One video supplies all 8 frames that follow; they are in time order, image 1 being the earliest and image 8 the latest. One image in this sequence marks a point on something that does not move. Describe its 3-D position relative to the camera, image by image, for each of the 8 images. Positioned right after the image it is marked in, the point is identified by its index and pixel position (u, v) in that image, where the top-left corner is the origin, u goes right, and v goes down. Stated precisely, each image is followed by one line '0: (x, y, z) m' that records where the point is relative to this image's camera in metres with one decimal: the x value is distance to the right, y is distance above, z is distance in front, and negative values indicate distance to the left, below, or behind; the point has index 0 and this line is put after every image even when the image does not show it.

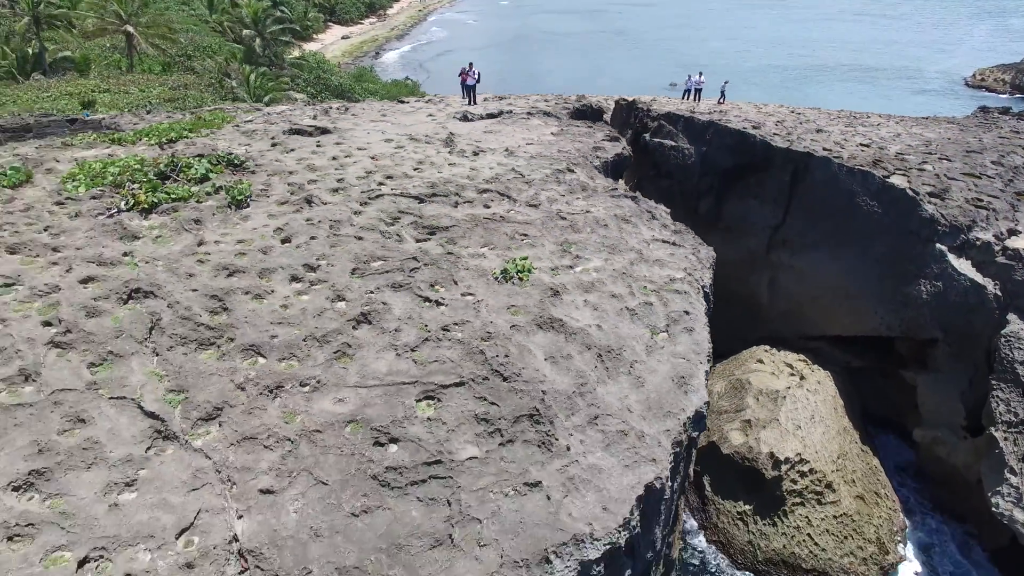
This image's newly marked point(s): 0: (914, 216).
0: (+8.3, +1.4, +12.7) m
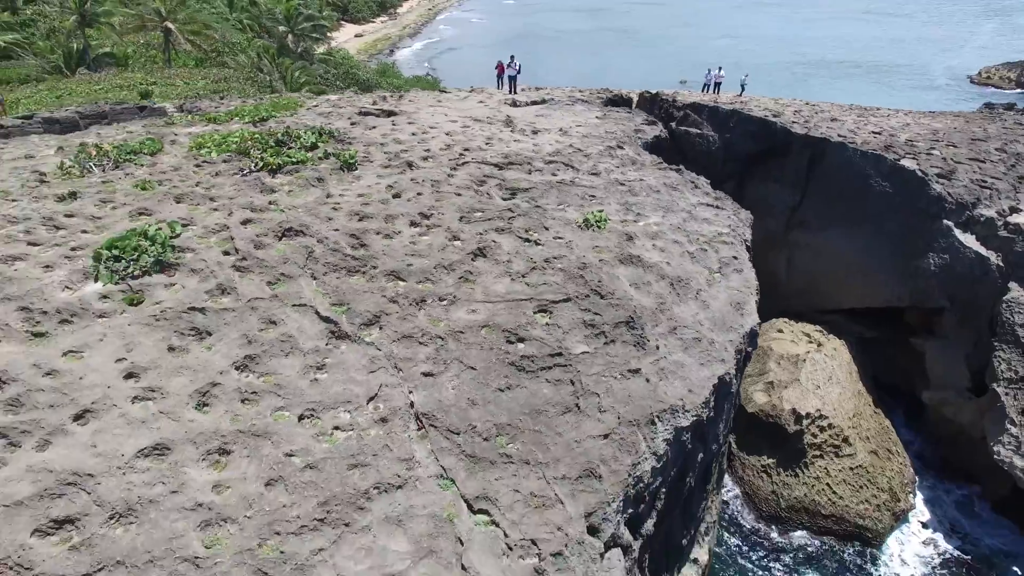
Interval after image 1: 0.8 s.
0: (+9.3, +2.1, +13.9) m
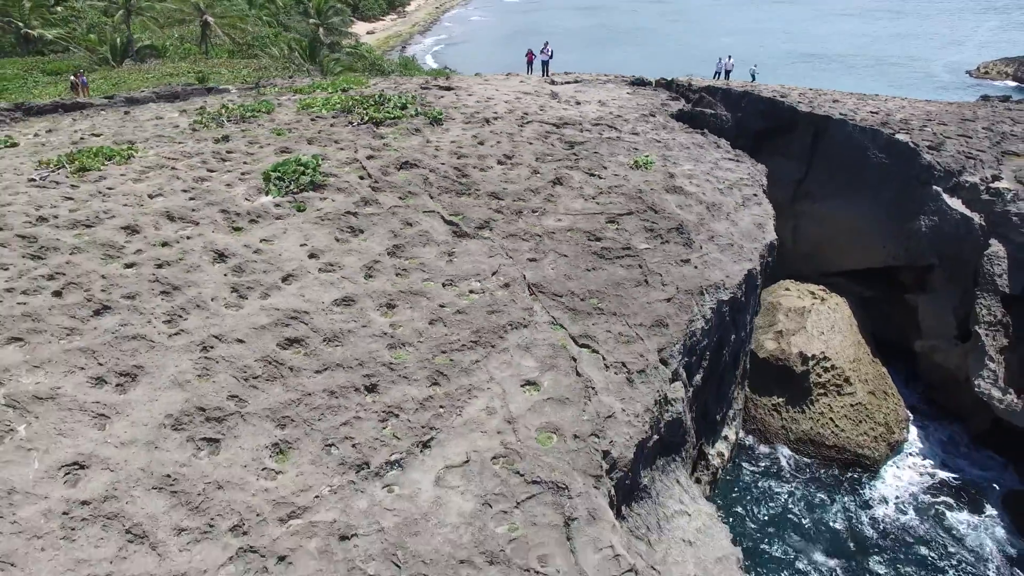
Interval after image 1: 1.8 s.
0: (+10.3, +3.2, +15.8) m
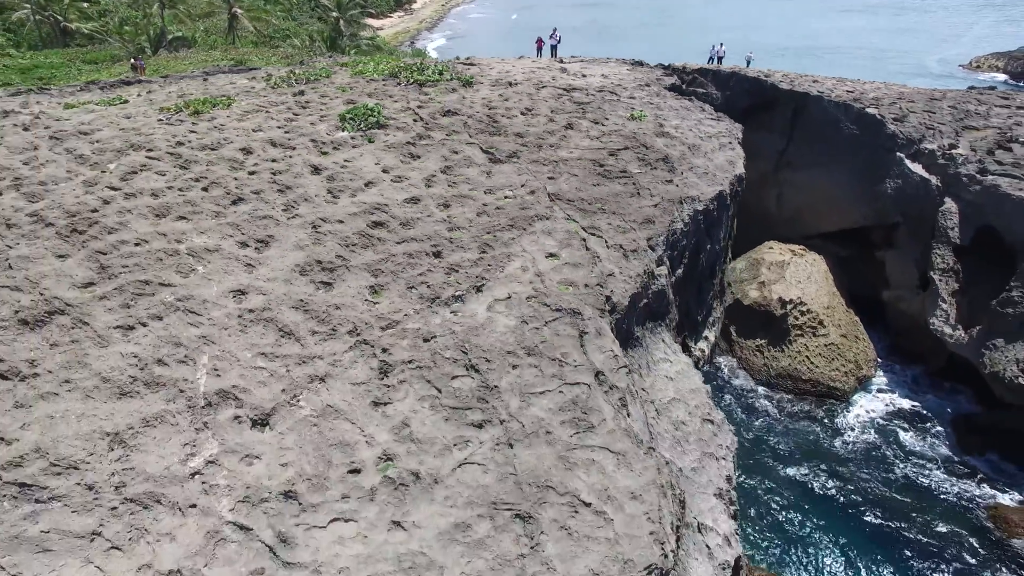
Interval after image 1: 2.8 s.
0: (+10.7, +4.5, +18.0) m
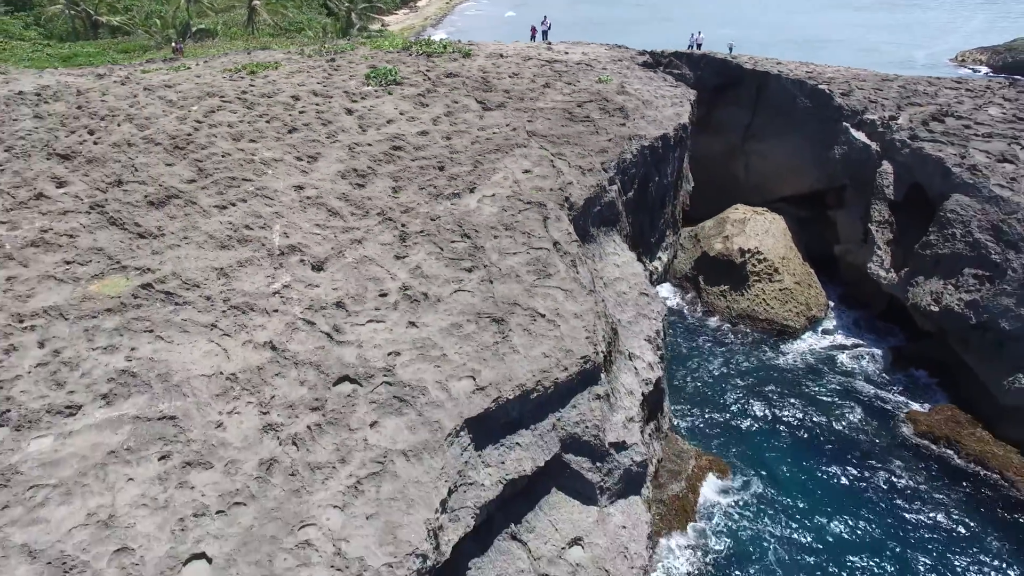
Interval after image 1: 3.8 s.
0: (+10.5, +6.1, +20.7) m
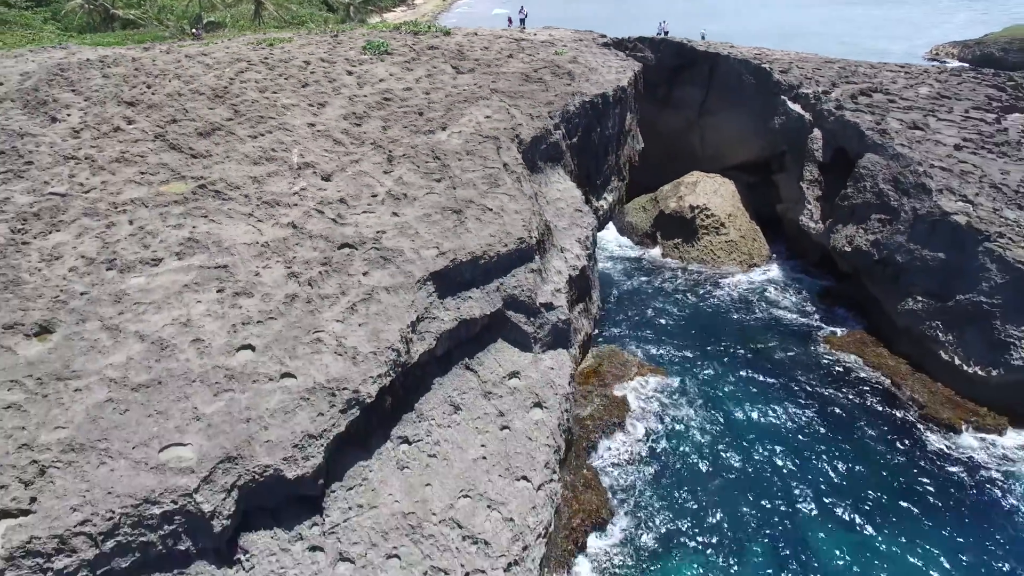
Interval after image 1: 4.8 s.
0: (+9.7, +8.0, +23.8) m
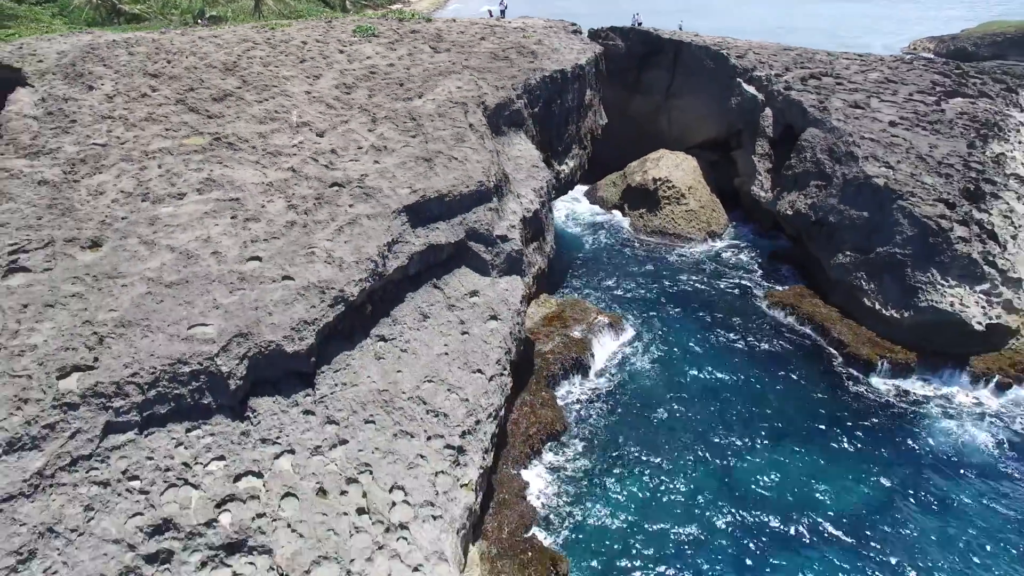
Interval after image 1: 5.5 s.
0: (+8.9, +9.5, +26.2) m
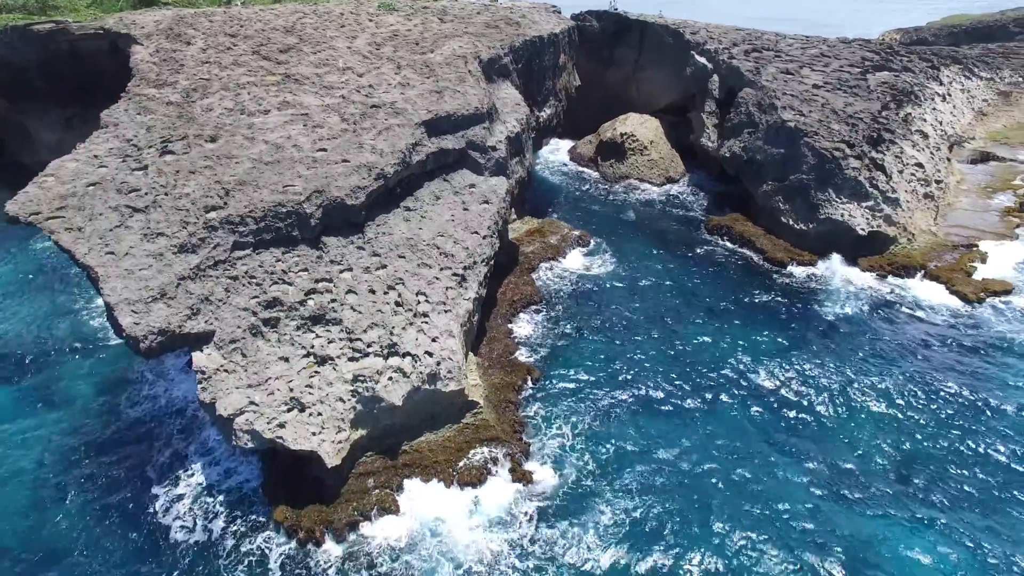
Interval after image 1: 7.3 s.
0: (+8.5, +12.7, +31.7) m
